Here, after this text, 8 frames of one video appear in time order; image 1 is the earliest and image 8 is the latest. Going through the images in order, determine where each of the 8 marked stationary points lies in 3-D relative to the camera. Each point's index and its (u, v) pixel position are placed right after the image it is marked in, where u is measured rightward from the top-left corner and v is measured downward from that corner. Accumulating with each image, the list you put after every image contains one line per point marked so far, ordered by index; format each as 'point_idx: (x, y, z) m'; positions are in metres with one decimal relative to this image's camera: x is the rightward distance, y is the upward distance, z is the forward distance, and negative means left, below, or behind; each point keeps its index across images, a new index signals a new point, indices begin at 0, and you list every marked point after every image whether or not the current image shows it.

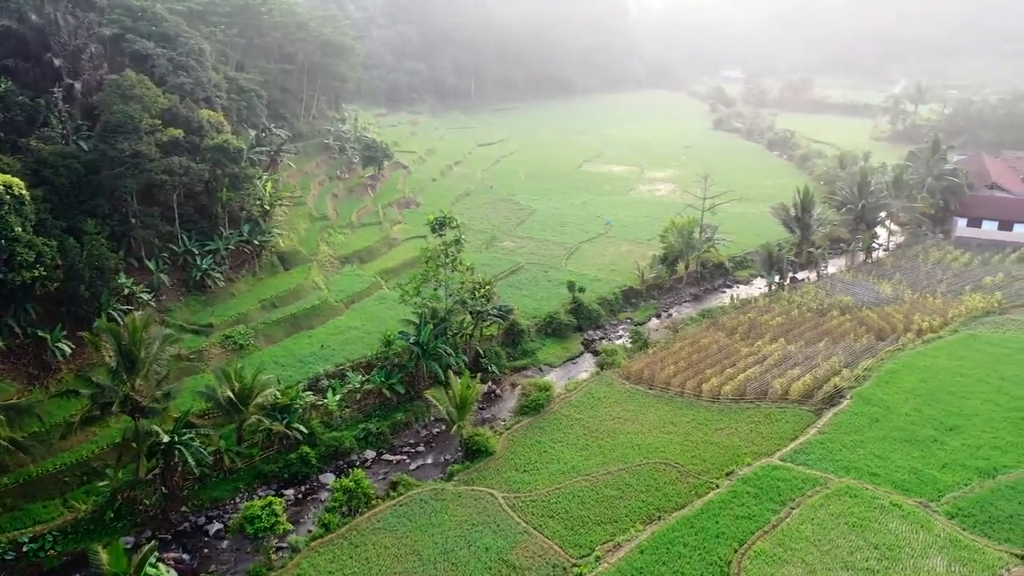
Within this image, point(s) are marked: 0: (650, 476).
0: (+3.7, -5.0, +18.6) m
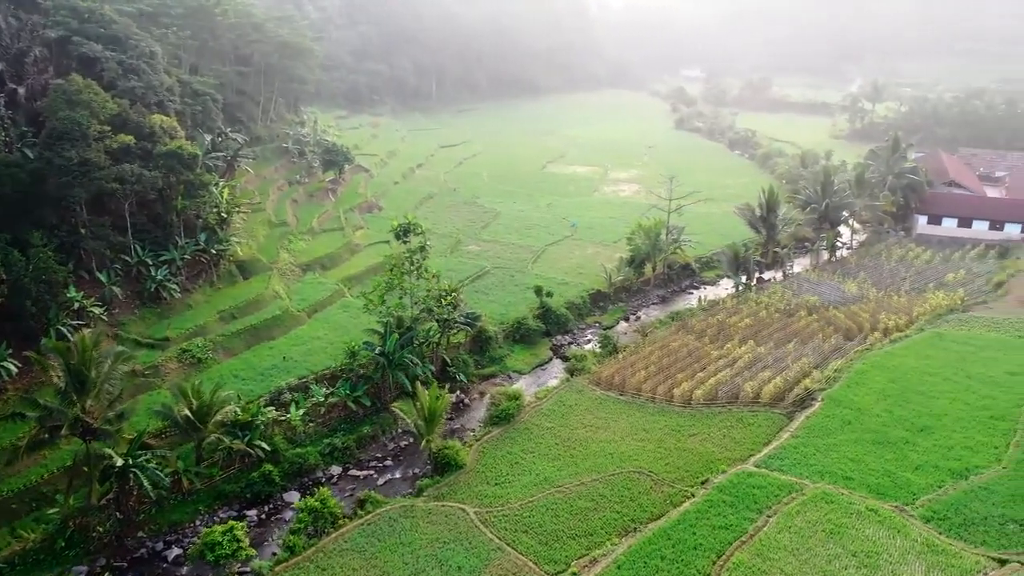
0: (+2.9, -5.1, +18.3) m
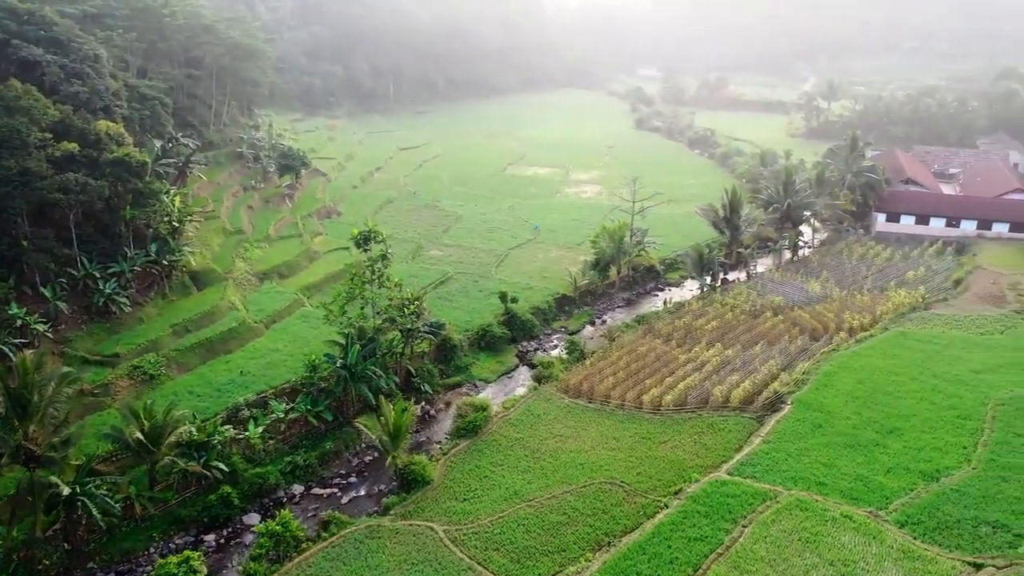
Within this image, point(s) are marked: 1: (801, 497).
0: (+2.2, -5.3, +17.9) m
1: (+6.5, -4.7, +15.7) m
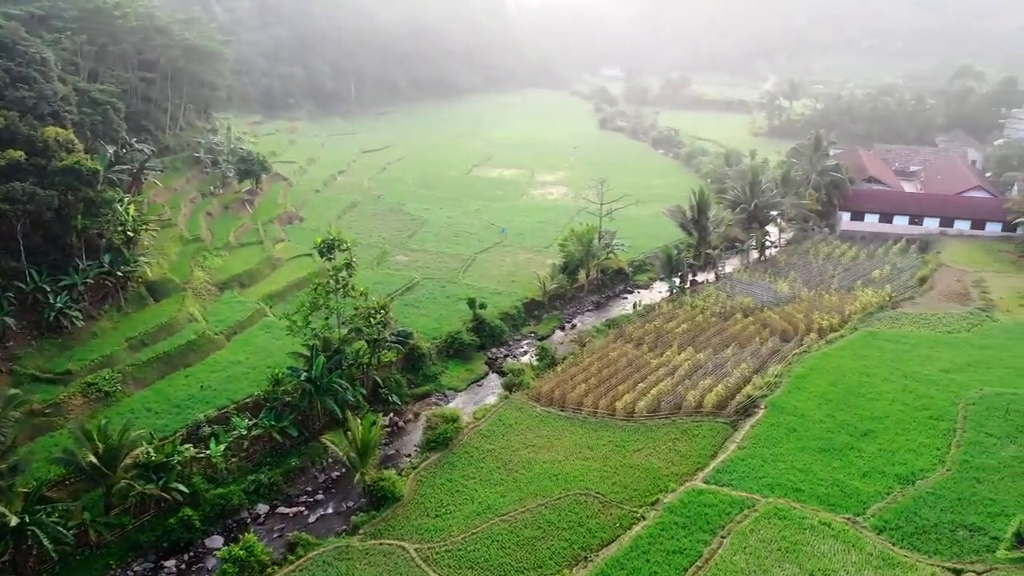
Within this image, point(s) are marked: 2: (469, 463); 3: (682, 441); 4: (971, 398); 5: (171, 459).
0: (+1.5, -5.5, +17.5) m
1: (+5.9, -4.8, +15.5) m
2: (-1.2, -4.9, +19.8) m
3: (+4.7, -4.2, +19.3) m
4: (+12.3, -2.9, +18.7) m
5: (-9.4, -4.7, +19.3) m
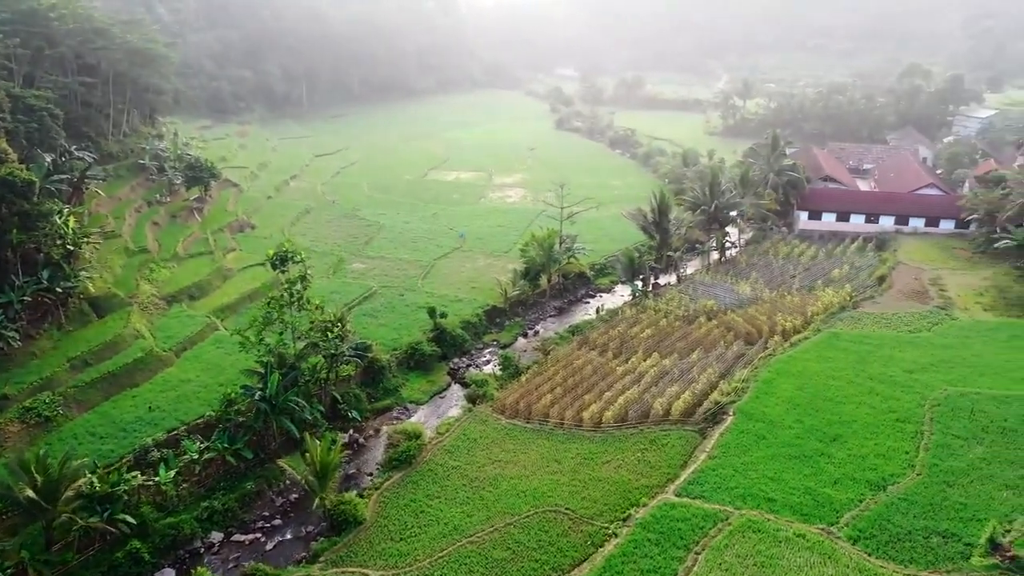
0: (+0.7, -5.8, +16.9) m
1: (+5.2, -4.9, +15.2) m
2: (-2.1, -5.3, +19.1) m
3: (+3.7, -4.4, +18.9) m
4: (+11.3, -2.9, +18.7) m
5: (-10.2, -5.2, +18.1) m
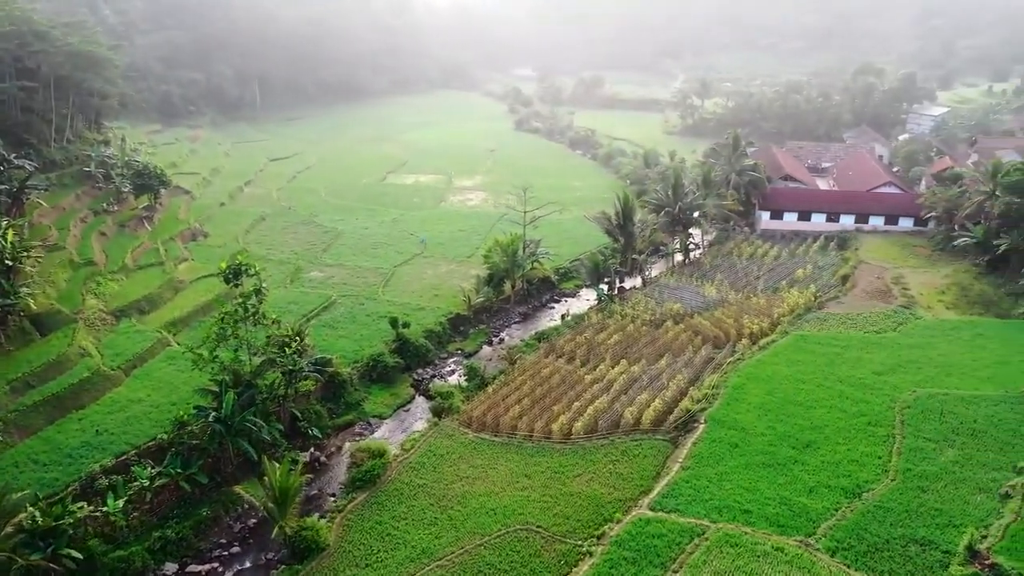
0: (0.0, -6.1, +16.3) m
1: (+4.6, -5.1, +14.8) m
2: (-2.9, -5.6, +18.3) m
3: (+2.9, -4.6, +18.4) m
4: (+10.5, -3.0, +18.7) m
5: (-11.0, -5.8, +16.9) m
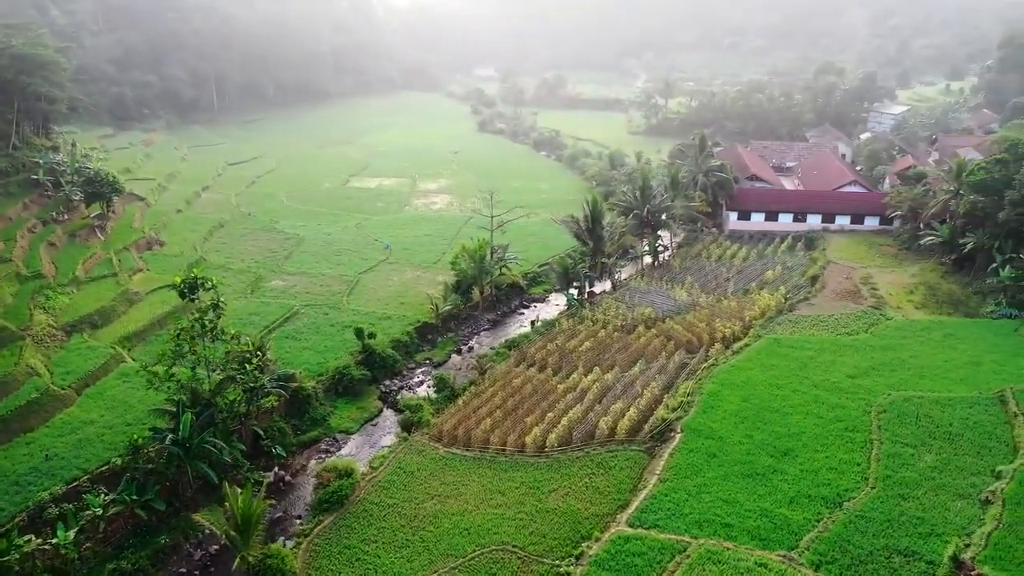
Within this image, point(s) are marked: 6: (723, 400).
0: (-0.5, -6.3, +15.7) m
1: (+4.1, -5.3, +14.4) m
2: (-3.6, -5.9, +17.6) m
3: (+2.2, -4.8, +17.9) m
4: (+9.7, -3.0, +18.5) m
5: (-11.6, -6.2, +15.8) m
6: (+5.8, -3.1, +19.4) m
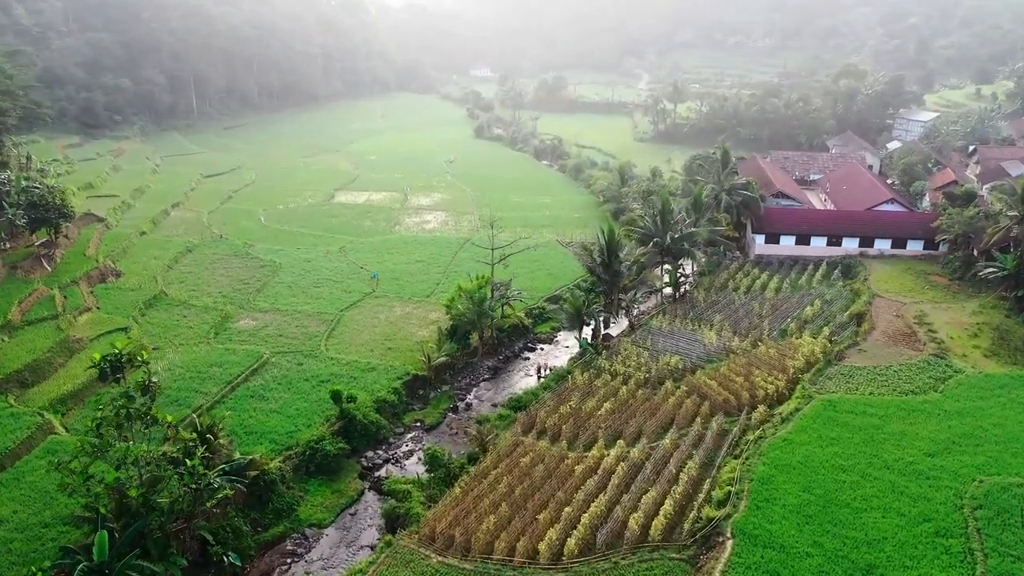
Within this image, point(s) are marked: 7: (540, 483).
0: (-0.3, -7.8, +12.0) m
1: (+4.3, -6.8, +10.8) m
2: (-3.4, -7.4, +13.8) m
3: (+2.4, -6.3, +14.3) m
4: (+9.9, -4.5, +14.9) m
5: (-11.3, -7.8, +12.0) m
6: (+6.0, -4.5, +15.8) m
7: (+0.7, -4.8, +17.5) m
